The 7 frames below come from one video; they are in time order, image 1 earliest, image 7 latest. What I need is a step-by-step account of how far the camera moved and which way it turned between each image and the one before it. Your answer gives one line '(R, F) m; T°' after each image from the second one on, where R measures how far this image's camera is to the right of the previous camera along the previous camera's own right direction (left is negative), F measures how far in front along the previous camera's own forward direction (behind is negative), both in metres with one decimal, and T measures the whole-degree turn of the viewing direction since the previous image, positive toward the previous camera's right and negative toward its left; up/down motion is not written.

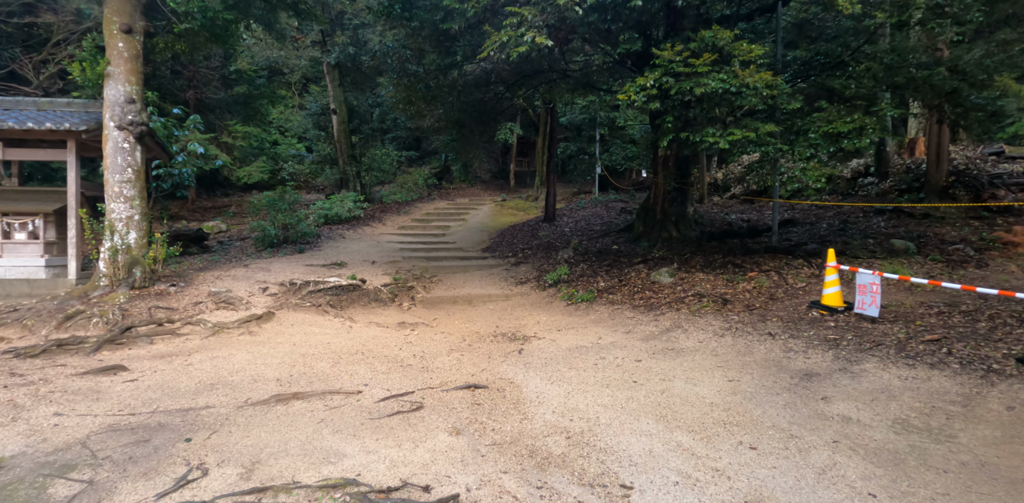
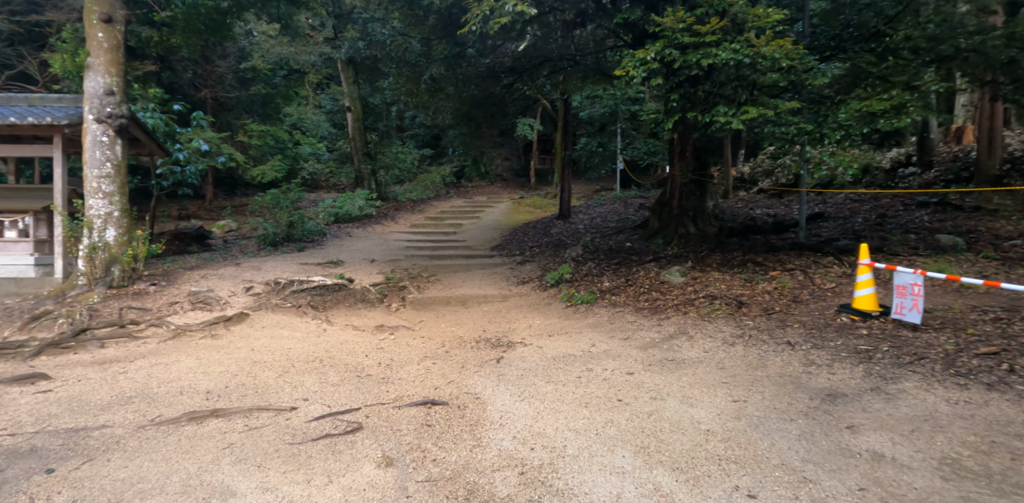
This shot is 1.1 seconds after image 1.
(+0.5, +0.7) m; -3°
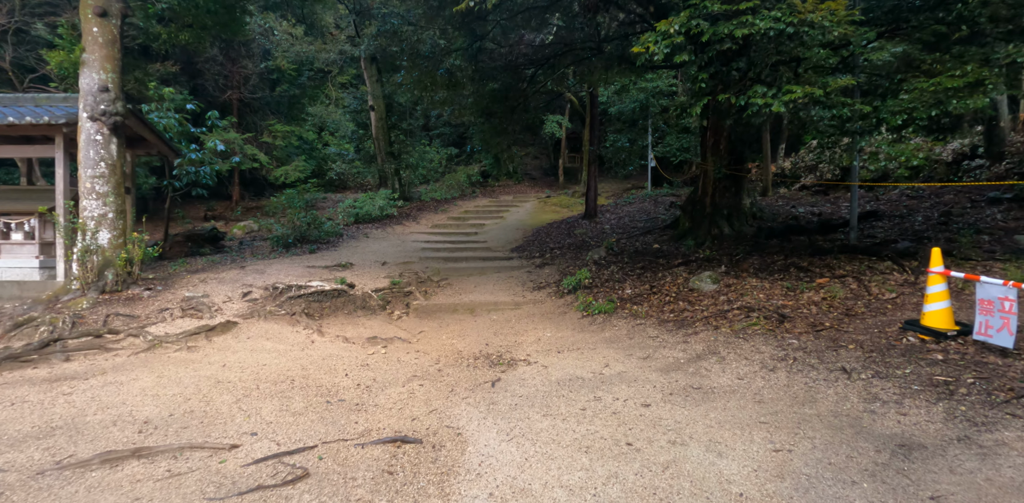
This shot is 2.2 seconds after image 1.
(+0.3, +0.7) m; -3°
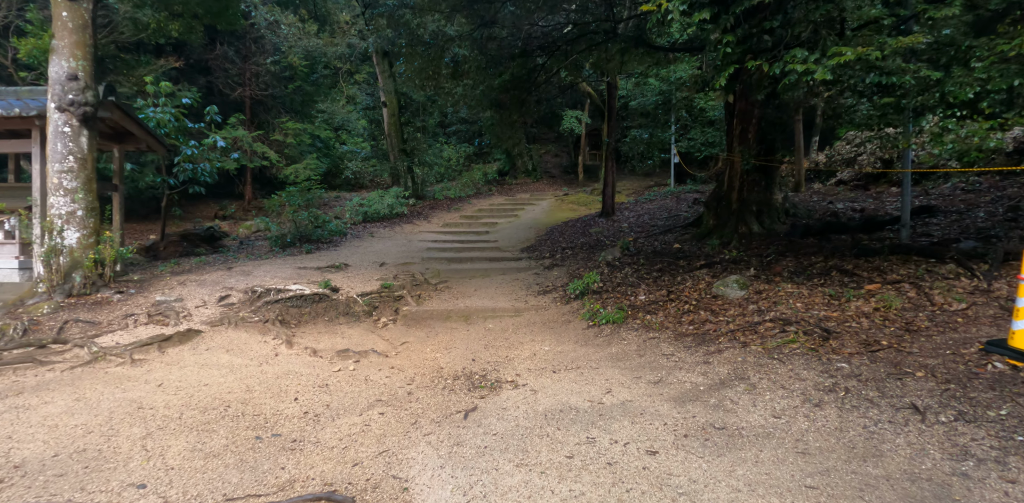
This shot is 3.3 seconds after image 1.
(+0.3, +0.8) m; -2°
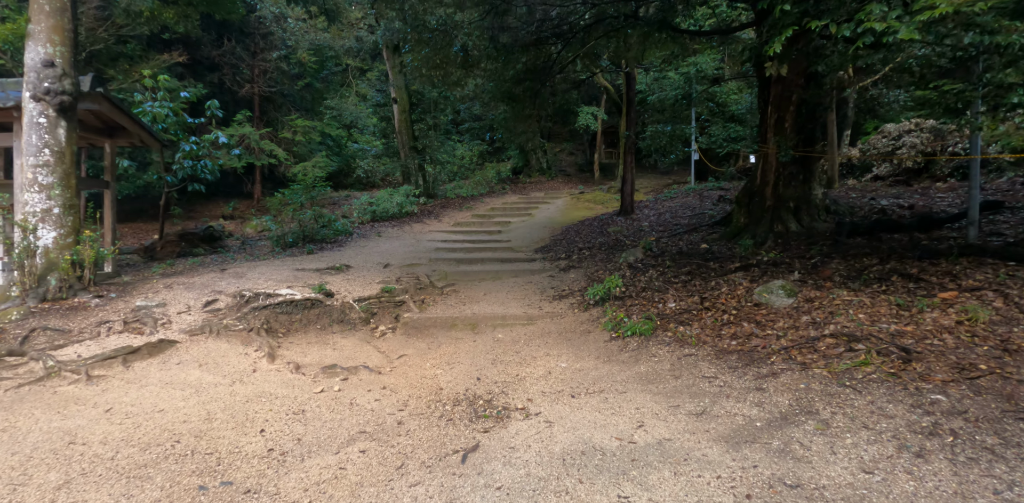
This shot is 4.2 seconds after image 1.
(0.0, +0.7) m; -1°
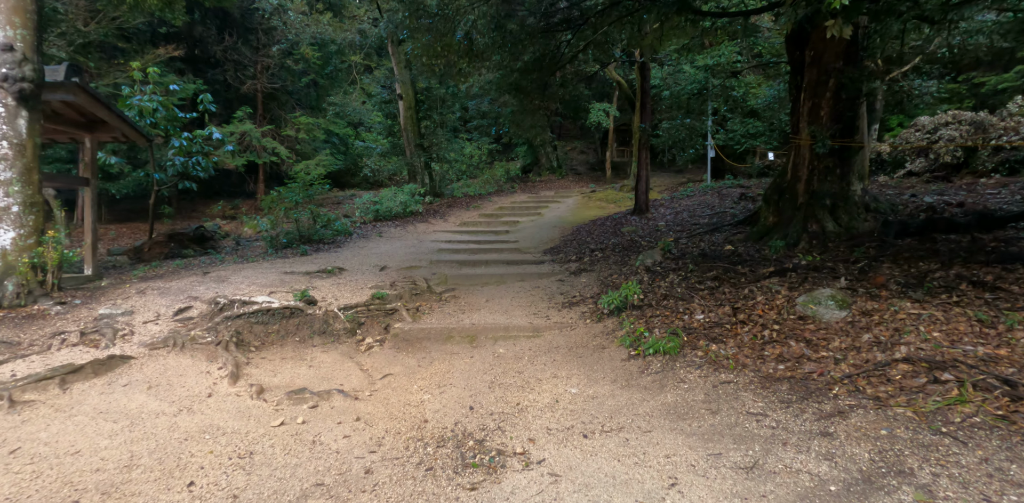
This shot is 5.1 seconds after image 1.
(+0.1, +0.7) m; -1°
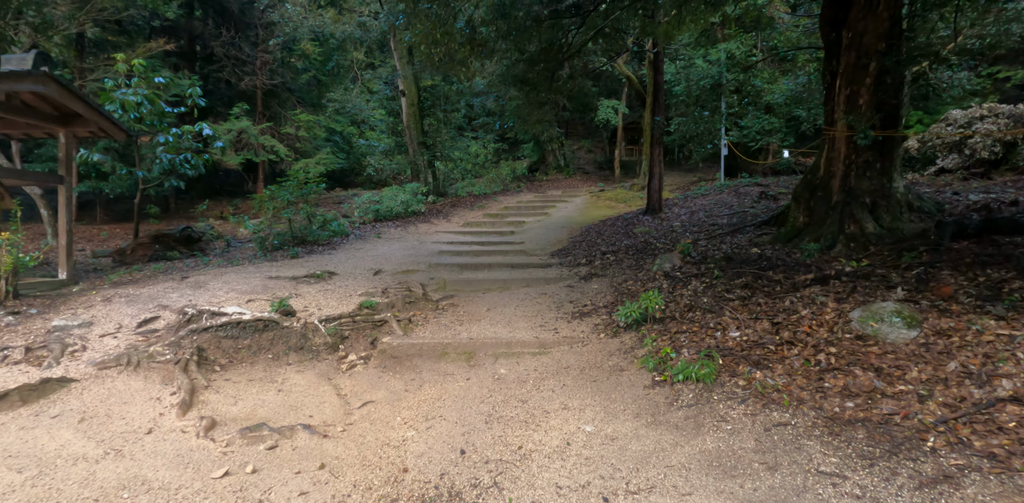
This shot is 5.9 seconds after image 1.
(0.0, +0.7) m; -1°
